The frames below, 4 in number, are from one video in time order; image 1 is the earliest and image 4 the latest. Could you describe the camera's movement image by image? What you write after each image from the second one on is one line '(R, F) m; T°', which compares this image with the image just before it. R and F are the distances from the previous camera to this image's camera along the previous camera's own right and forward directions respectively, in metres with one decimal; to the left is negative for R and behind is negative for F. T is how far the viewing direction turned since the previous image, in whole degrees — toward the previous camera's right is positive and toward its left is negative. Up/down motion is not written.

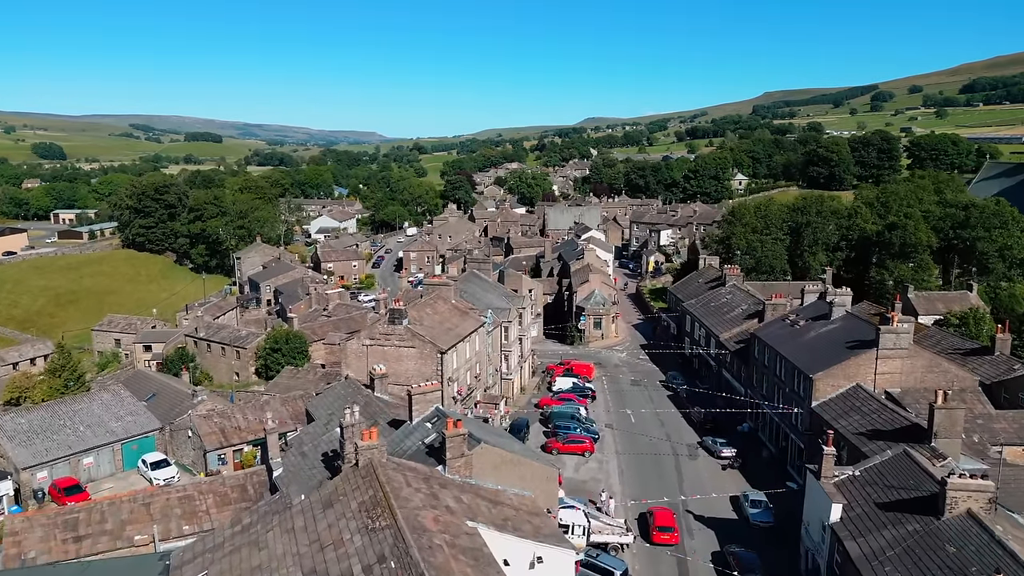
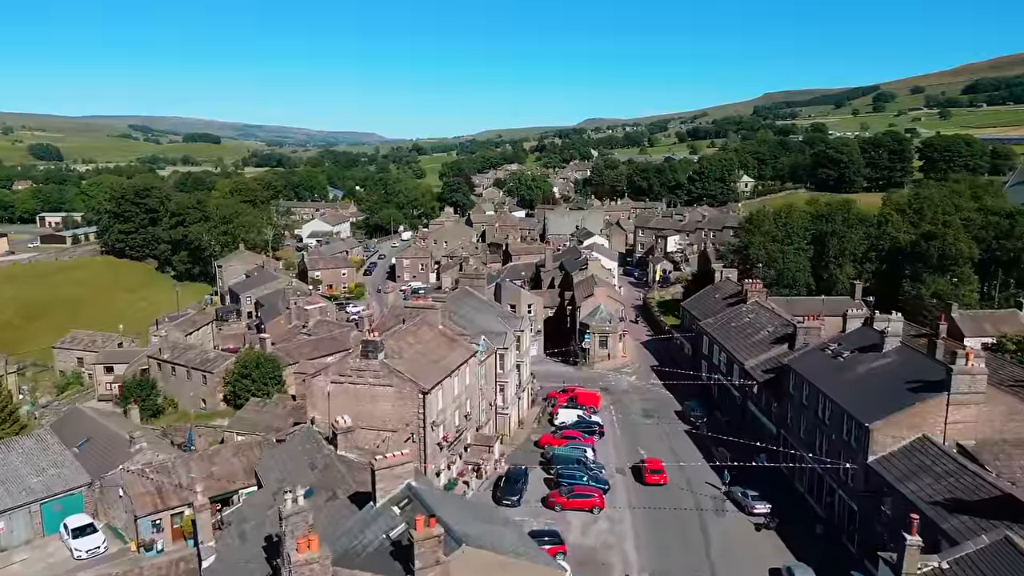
(+0.2, +5.7) m; 0°
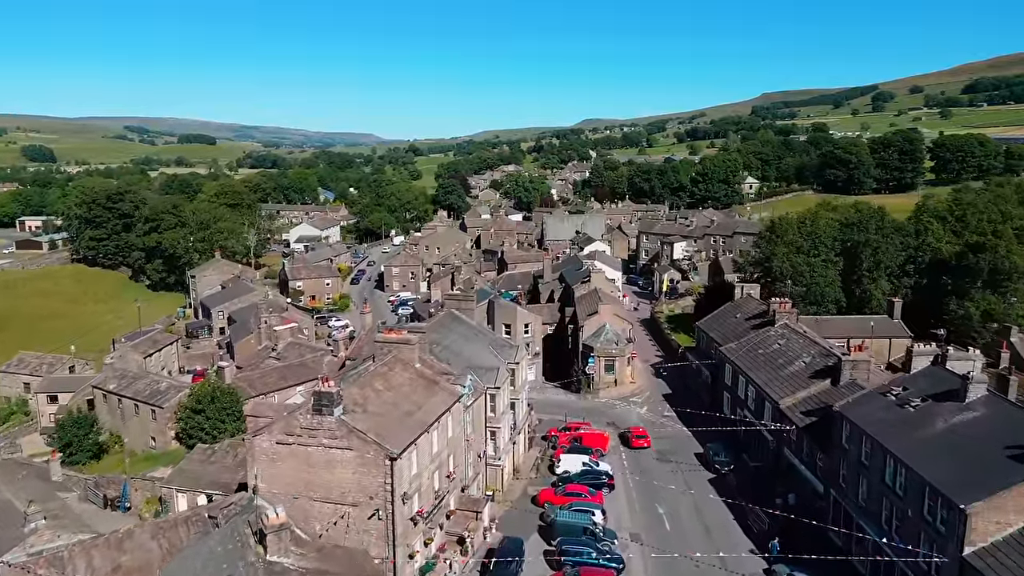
(+0.2, +6.4) m; 0°
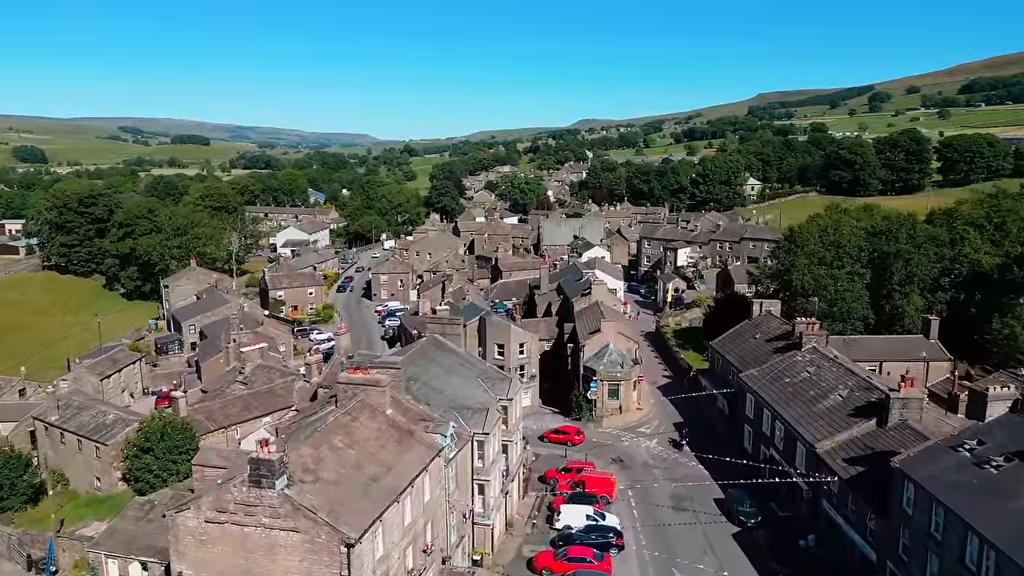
(+0.2, +5.2) m; 0°
